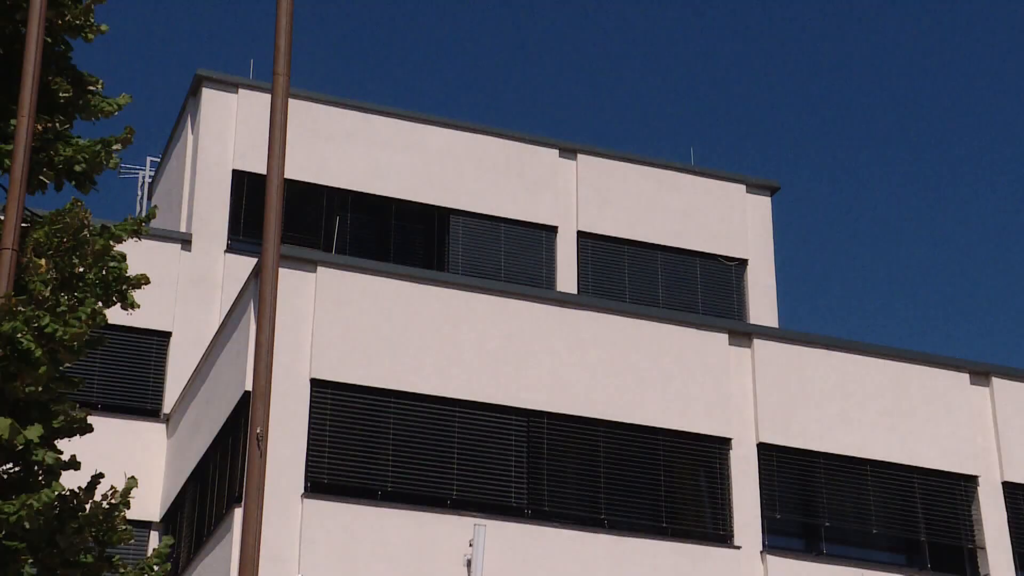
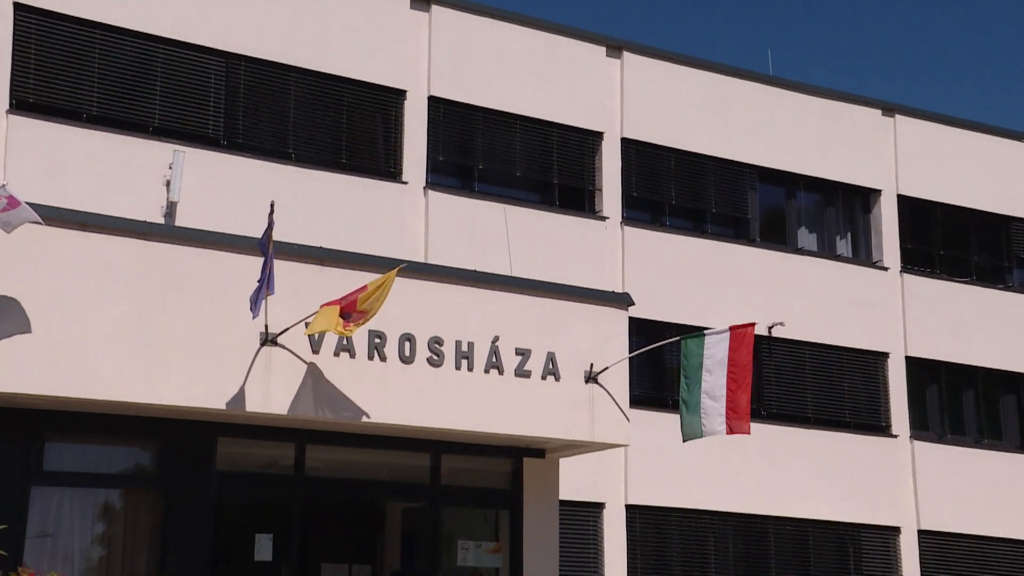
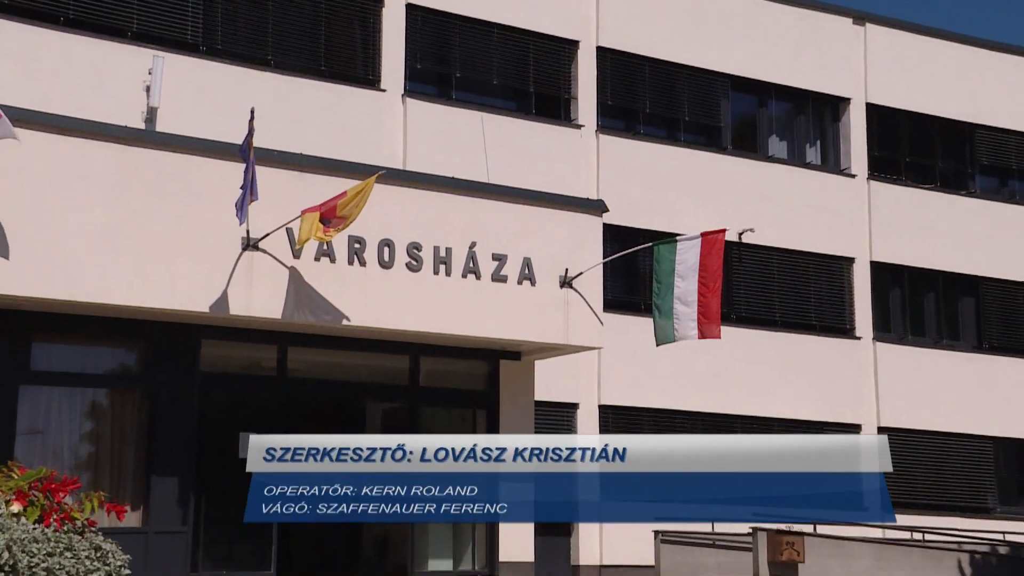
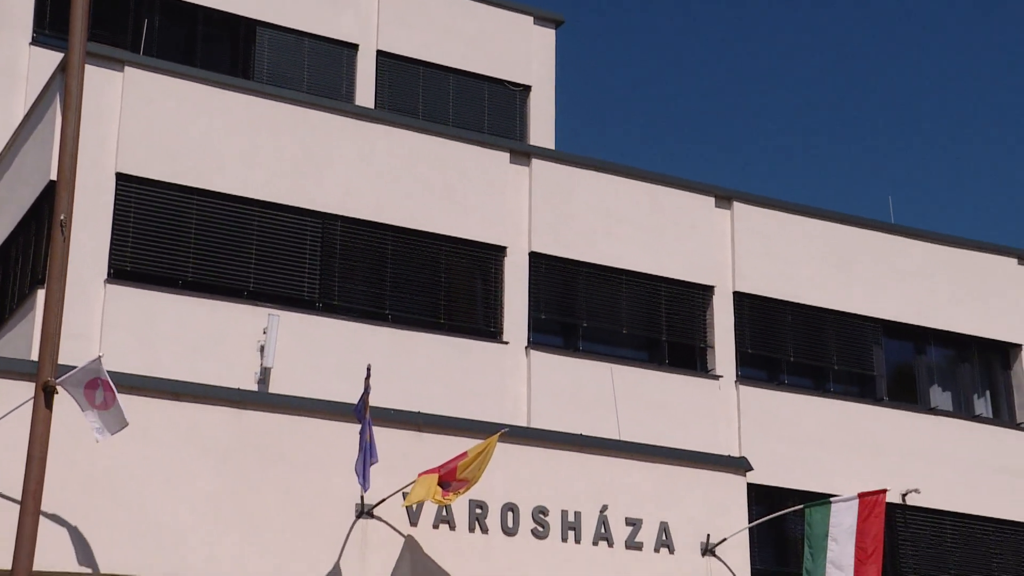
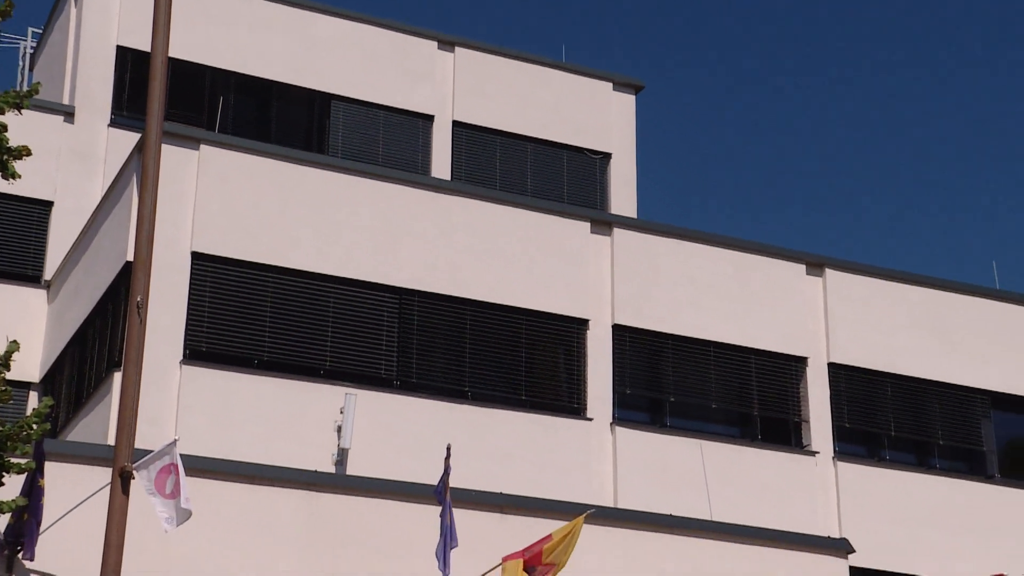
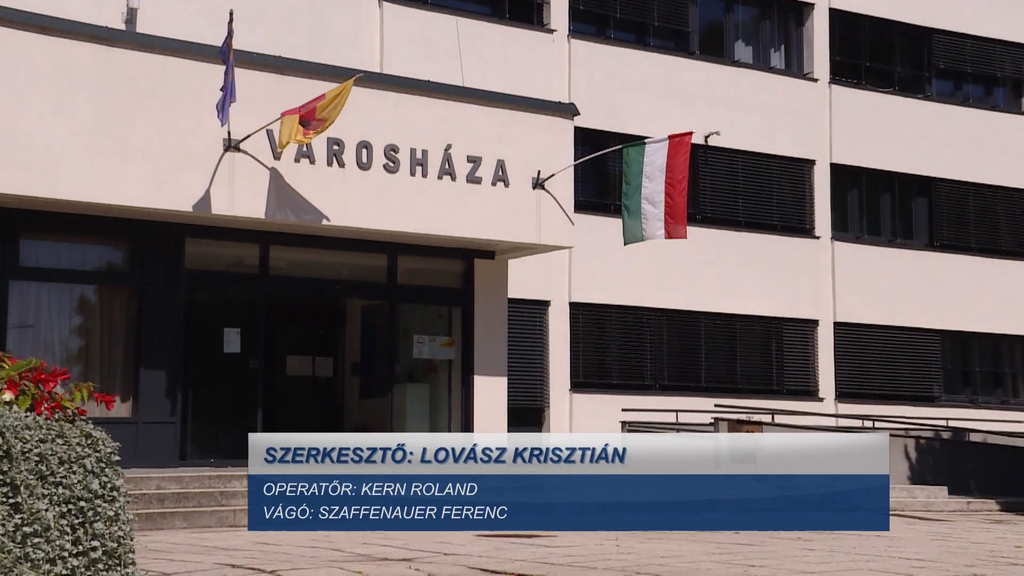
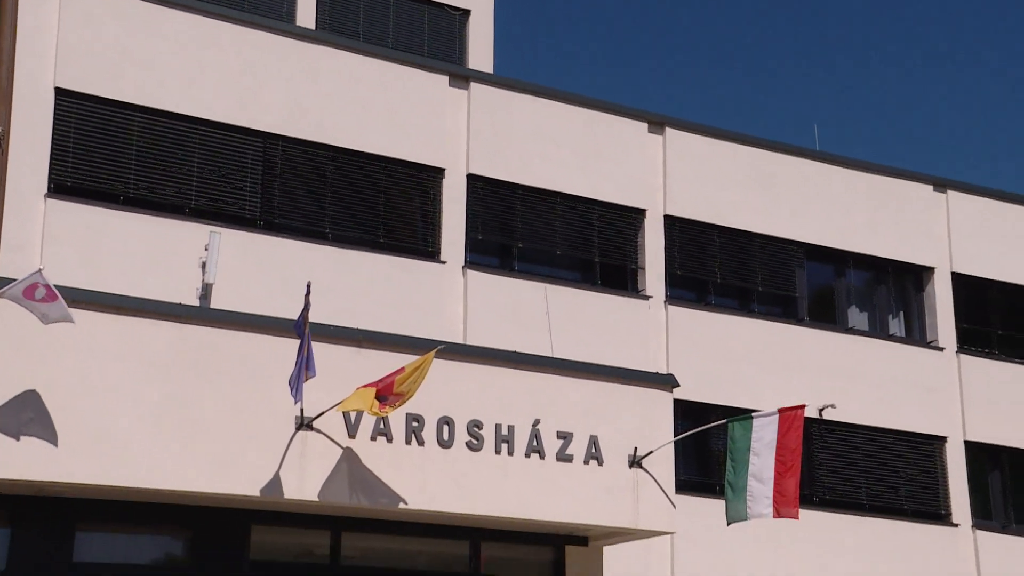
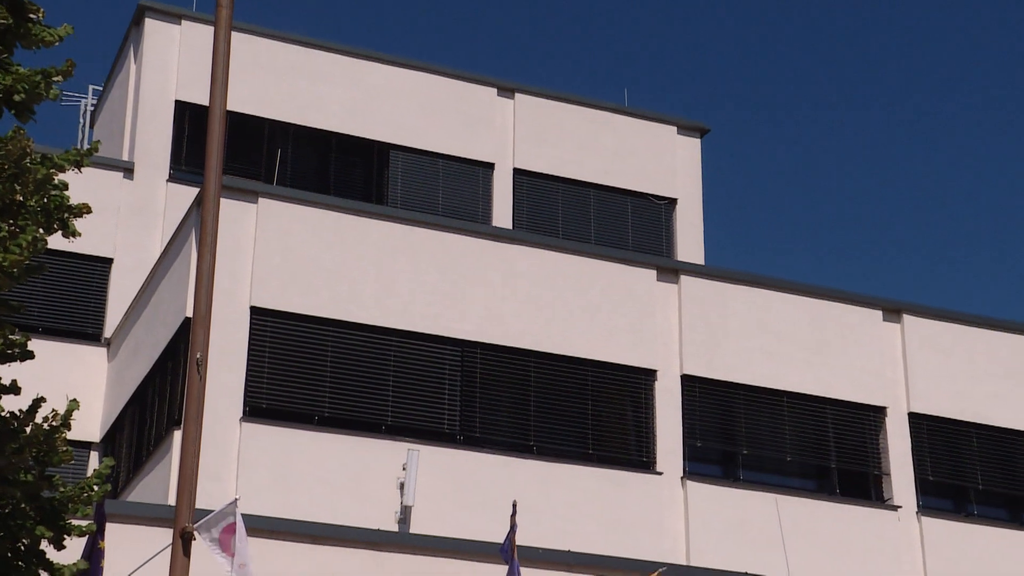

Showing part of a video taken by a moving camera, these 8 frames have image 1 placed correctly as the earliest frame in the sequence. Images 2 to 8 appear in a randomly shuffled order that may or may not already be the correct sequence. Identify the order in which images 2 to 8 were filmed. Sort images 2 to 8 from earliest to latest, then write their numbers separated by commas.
8, 5, 4, 7, 2, 3, 6
